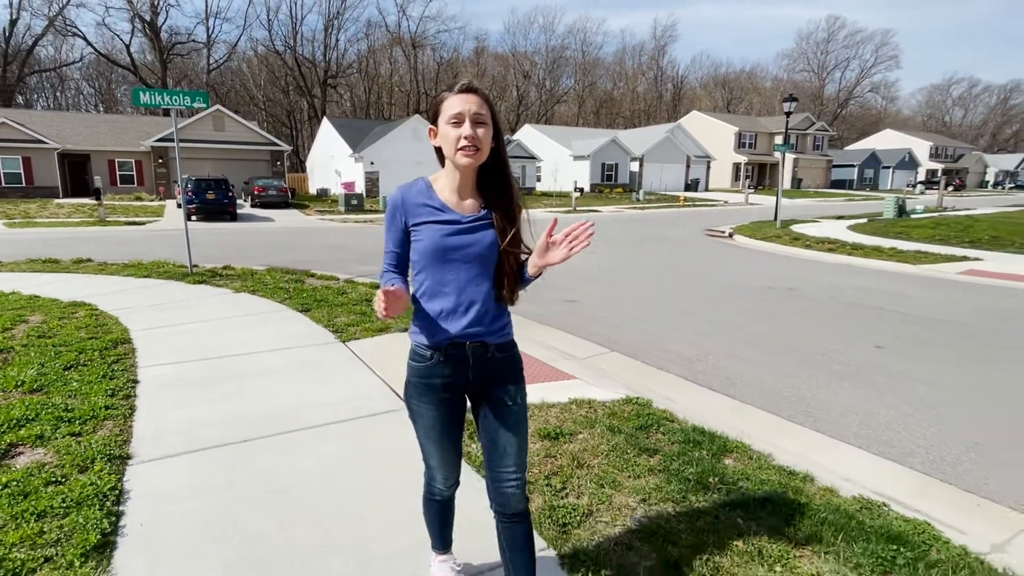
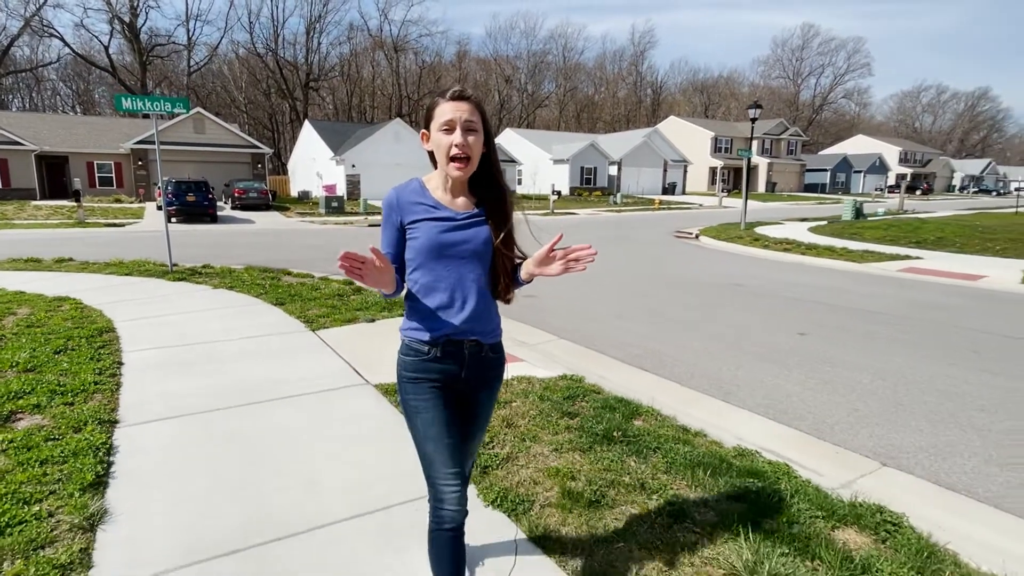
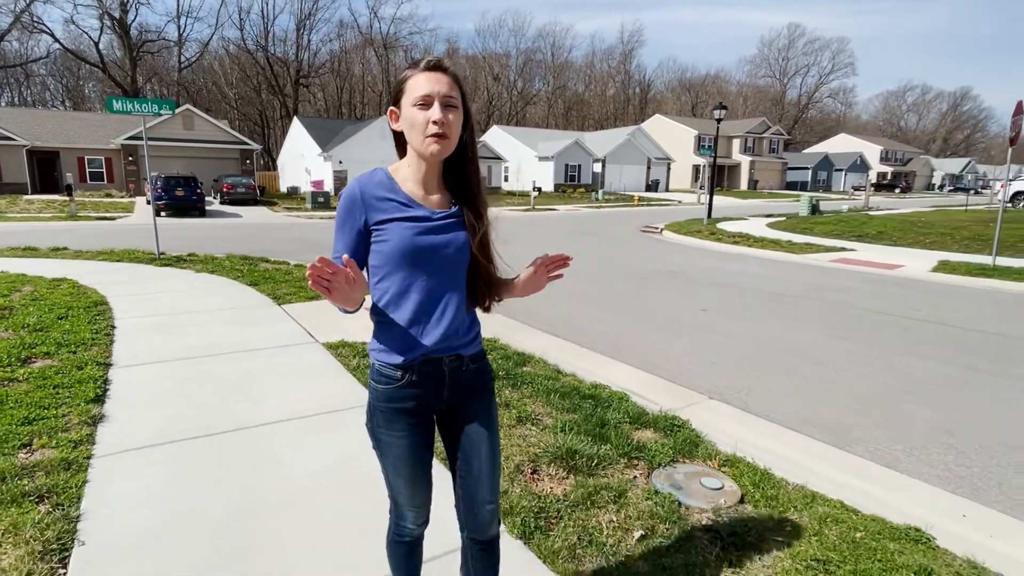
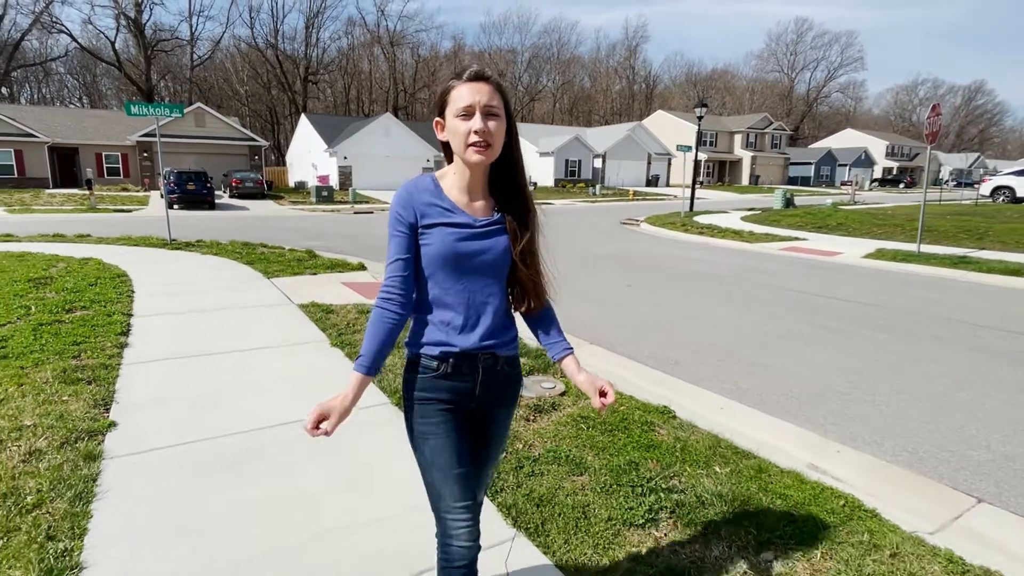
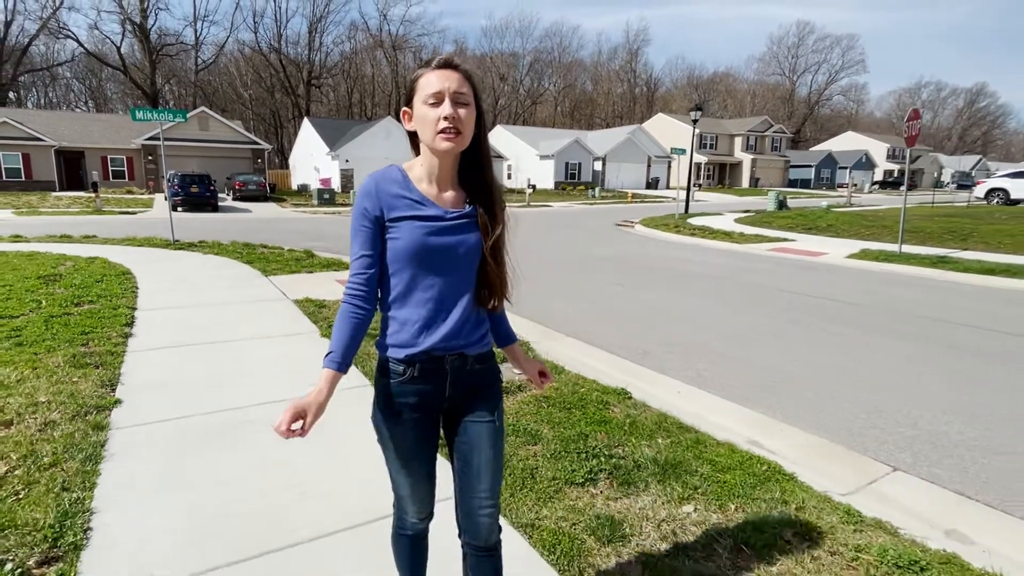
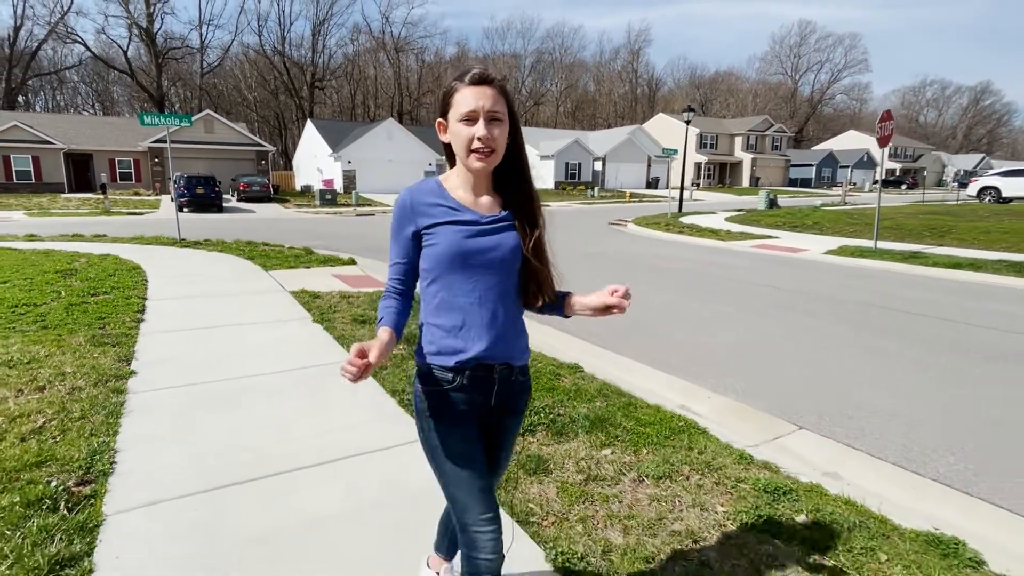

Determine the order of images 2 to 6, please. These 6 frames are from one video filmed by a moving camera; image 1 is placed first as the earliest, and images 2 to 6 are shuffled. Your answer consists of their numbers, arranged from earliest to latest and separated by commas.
2, 3, 4, 5, 6
